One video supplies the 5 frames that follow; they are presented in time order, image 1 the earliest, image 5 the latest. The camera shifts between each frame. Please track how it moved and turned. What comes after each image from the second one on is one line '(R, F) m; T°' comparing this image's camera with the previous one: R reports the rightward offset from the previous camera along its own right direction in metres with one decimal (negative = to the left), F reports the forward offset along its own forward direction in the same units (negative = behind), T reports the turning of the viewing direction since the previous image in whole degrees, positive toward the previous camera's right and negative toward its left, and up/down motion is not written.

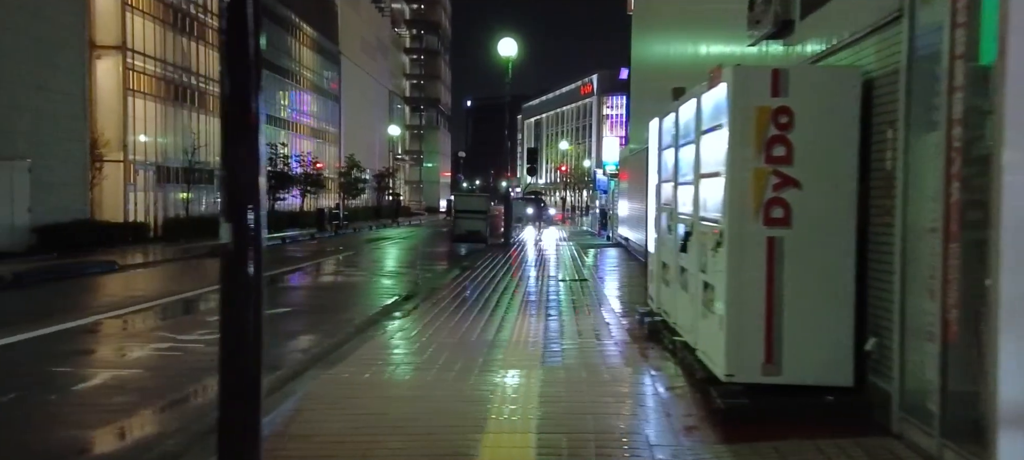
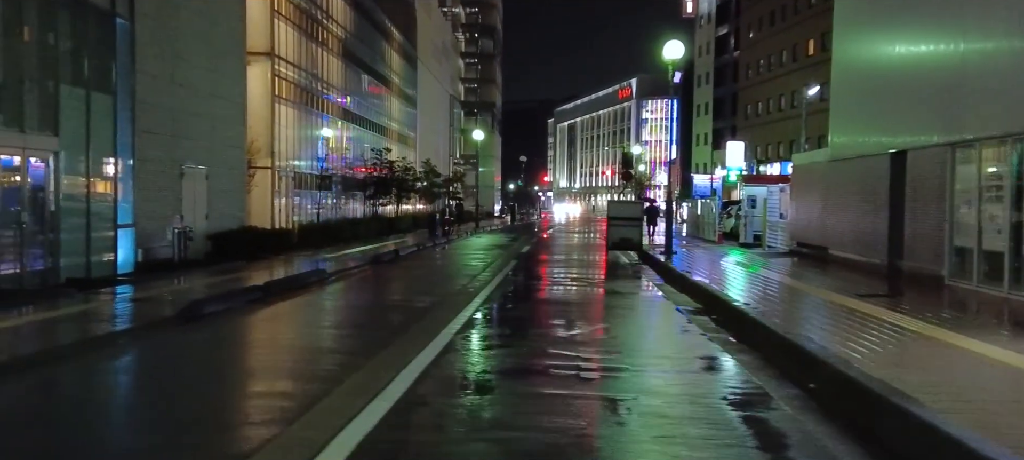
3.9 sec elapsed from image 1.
(-4.2, +0.6) m; -3°
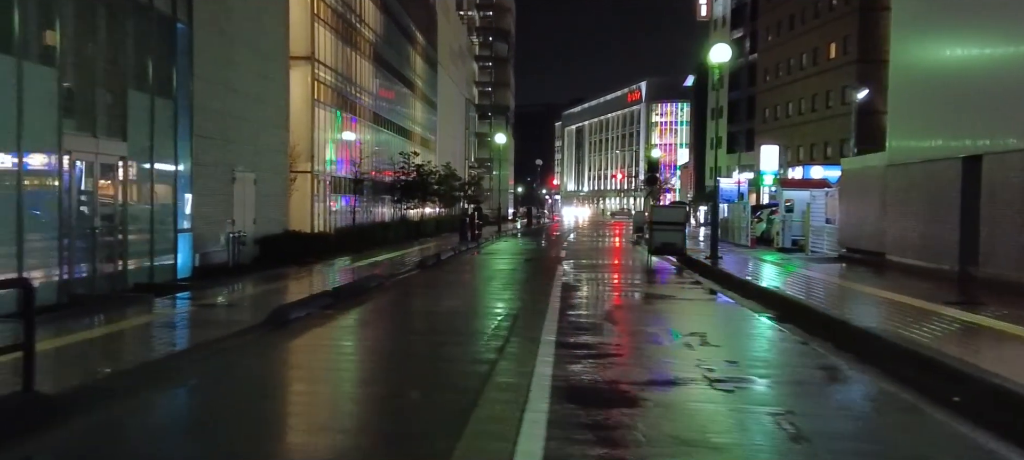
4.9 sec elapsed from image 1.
(-1.2, +0.1) m; -1°
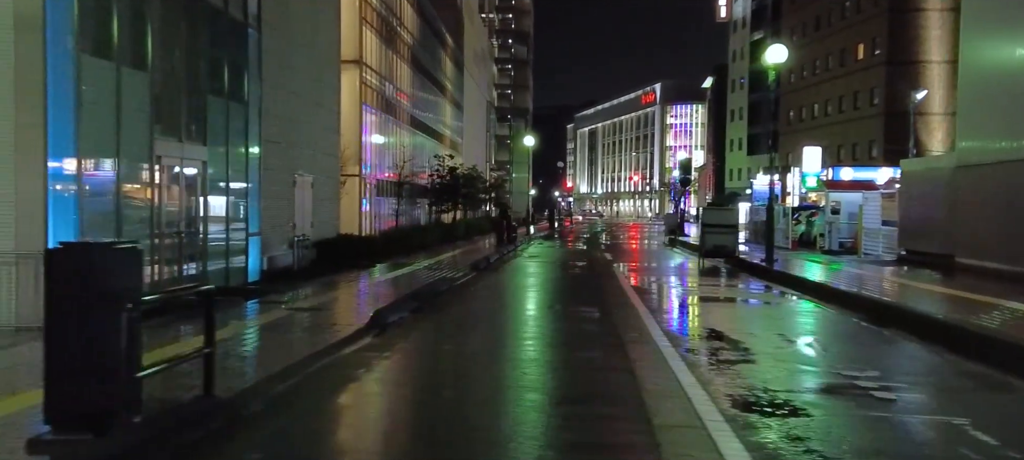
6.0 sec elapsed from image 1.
(-1.3, +0.1) m; -1°
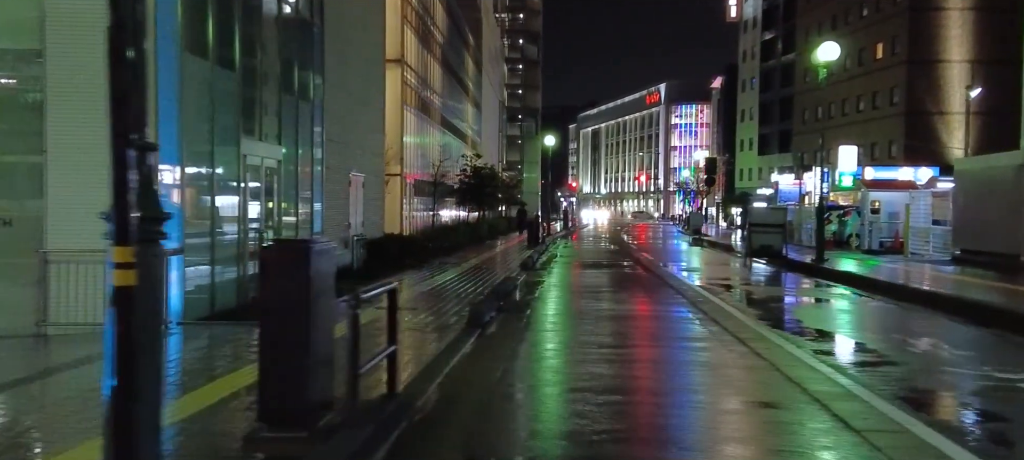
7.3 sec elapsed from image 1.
(-1.4, +0.1) m; -1°
